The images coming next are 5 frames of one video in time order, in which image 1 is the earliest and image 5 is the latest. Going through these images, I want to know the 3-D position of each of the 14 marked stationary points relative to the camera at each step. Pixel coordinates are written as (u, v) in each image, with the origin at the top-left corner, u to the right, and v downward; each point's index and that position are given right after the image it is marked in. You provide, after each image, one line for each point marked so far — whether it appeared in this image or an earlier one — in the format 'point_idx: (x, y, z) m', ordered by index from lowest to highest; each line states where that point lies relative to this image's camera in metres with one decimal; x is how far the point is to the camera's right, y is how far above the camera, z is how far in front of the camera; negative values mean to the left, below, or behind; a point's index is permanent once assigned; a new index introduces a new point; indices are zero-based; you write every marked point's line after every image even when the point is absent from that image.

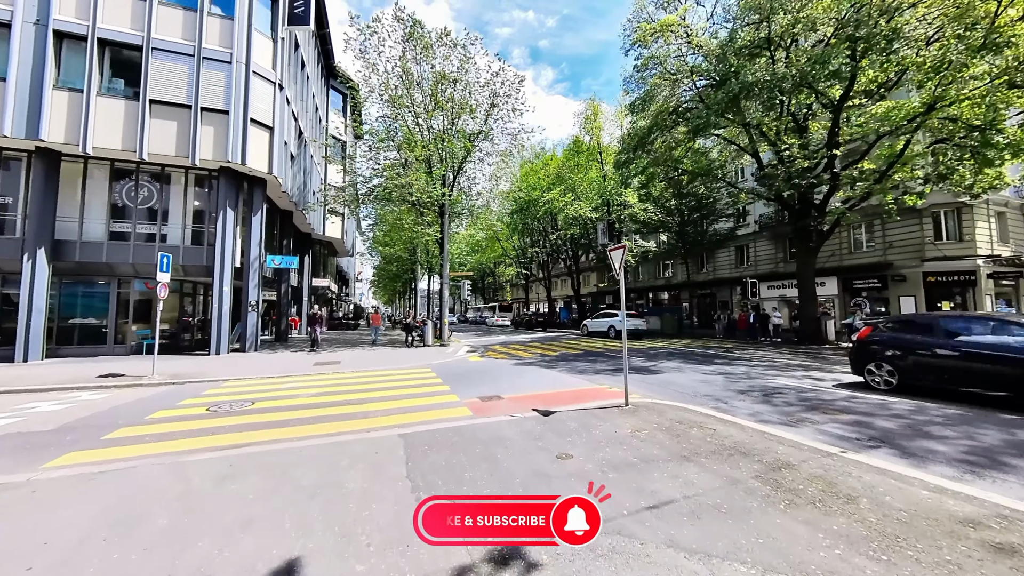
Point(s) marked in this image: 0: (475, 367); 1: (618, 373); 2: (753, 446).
0: (-1.2, -2.7, +12.9) m
1: (+3.2, -2.5, +11.0) m
2: (+3.1, -2.0, +4.7) m
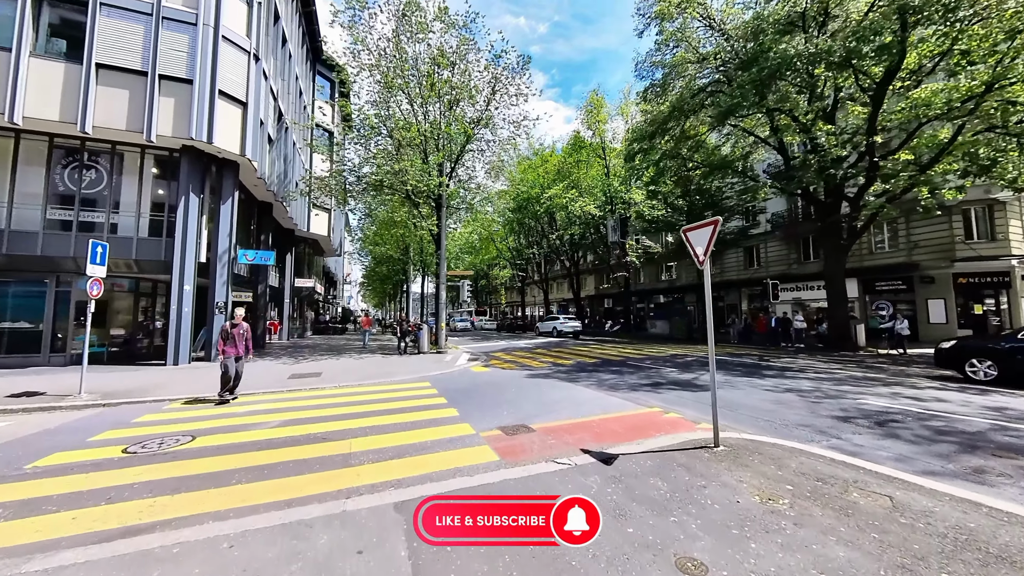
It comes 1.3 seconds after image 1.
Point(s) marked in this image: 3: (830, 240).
0: (-0.8, -2.7, +10.9) m
1: (+3.6, -2.4, +9.1) m
2: (+3.7, -1.9, +2.8) m
3: (+16.0, +2.6, +18.6) m
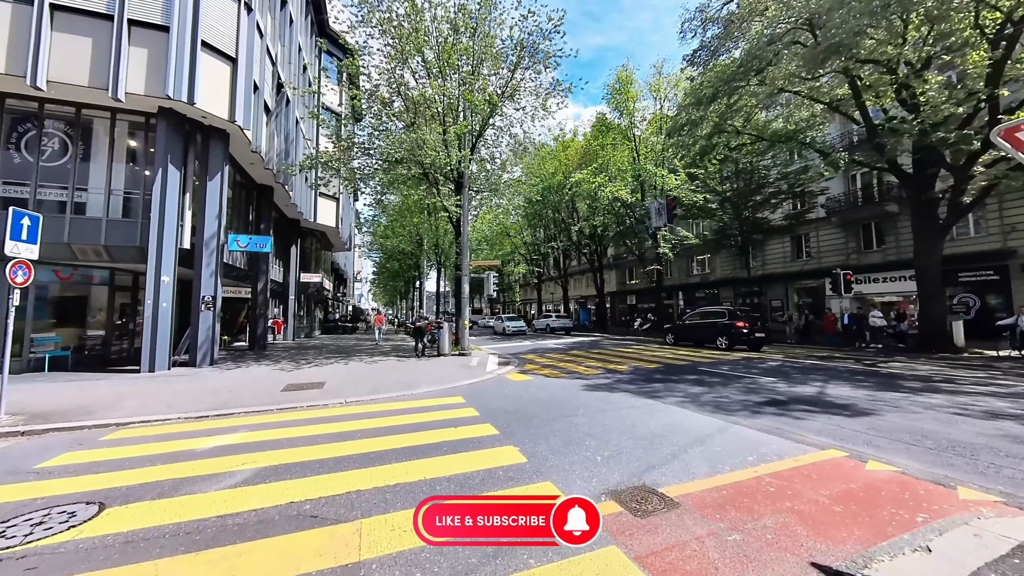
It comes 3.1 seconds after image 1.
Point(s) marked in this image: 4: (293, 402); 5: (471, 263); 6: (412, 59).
0: (+0.4, -2.4, +8.4) m
1: (+4.8, -2.1, +6.5) m
2: (+4.7, -1.6, +0.3) m
3: (+17.4, +3.0, +15.7) m
4: (-4.5, -2.4, +7.7) m
5: (-2.1, +1.3, +19.0) m
6: (-4.7, +10.7, +17.5) m
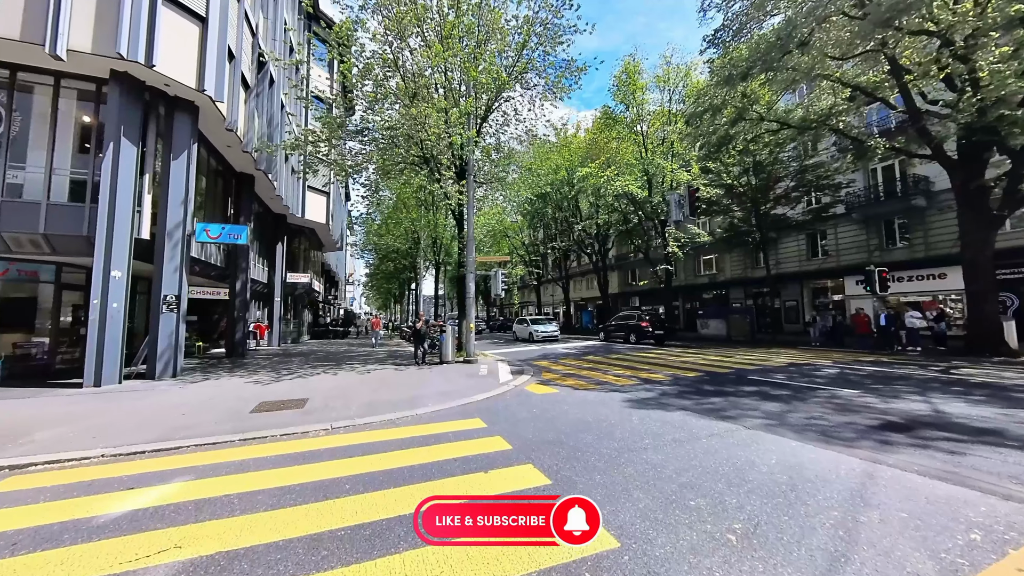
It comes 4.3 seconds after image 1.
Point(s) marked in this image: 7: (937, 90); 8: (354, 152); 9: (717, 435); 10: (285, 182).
0: (+1.0, -2.2, +6.8) m
1: (+5.4, -1.9, +5.0) m
2: (+5.4, -1.4, -1.3) m
3: (+17.8, +3.1, +14.4) m
4: (-4.0, -2.2, +6.0) m
5: (-1.8, +1.3, +17.4) m
6: (-4.3, +10.8, +15.9) m
7: (+17.3, +8.1, +15.3) m
8: (-6.8, +5.9, +16.1) m
9: (+2.8, -2.0, +5.1) m
10: (-11.3, +5.3, +18.8) m
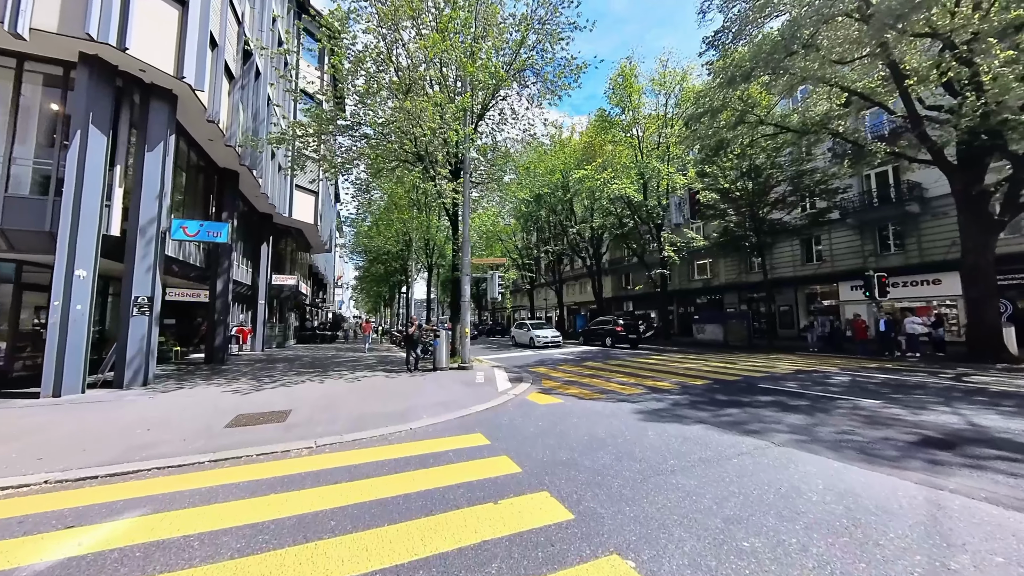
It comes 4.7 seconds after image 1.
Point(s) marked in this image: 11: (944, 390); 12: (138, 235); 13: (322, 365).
0: (+1.0, -2.3, +6.3) m
1: (+5.5, -2.0, +4.5) m
2: (+5.6, -1.3, -1.7) m
3: (+17.7, +2.9, +14.3) m
4: (-3.9, -2.2, +5.3) m
5: (-2.0, +1.1, +16.8) m
6: (-4.4, +10.7, +15.4) m
7: (+17.2, +7.9, +15.2) m
8: (-6.9, +5.8, +15.4) m
9: (+2.9, -2.1, +4.7) m
10: (-11.5, +5.2, +18.0) m
11: (+9.2, -2.2, +8.0) m
12: (-9.4, +1.3, +9.4) m
13: (-7.3, -3.0, +14.3) m
